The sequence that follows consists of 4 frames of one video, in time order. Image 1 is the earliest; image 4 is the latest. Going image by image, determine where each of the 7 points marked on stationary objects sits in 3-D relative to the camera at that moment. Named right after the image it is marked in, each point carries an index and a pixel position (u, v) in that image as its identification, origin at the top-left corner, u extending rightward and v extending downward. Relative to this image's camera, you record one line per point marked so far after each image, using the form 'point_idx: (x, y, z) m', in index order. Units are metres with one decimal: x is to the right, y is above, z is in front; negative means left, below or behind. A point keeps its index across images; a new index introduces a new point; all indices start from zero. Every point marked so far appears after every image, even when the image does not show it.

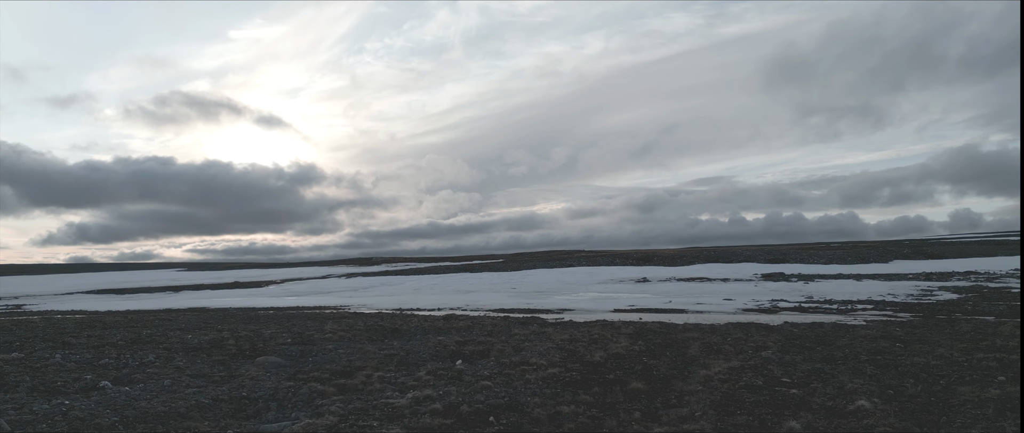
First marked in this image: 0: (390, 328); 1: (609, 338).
0: (-4.7, -4.2, +18.9) m
1: (+3.0, -3.8, +15.4) m
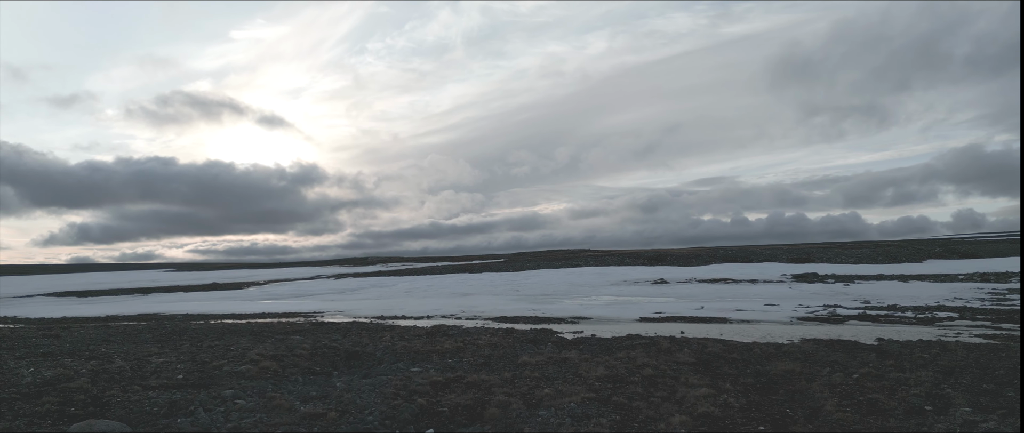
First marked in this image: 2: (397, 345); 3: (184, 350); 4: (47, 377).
0: (-4.5, -3.6, +13.5) m
1: (+3.2, -3.2, +10.0) m
2: (-3.3, -3.7, +14.3) m
3: (-8.3, -3.4, +12.6) m
4: (-9.4, -3.2, +10.2) m
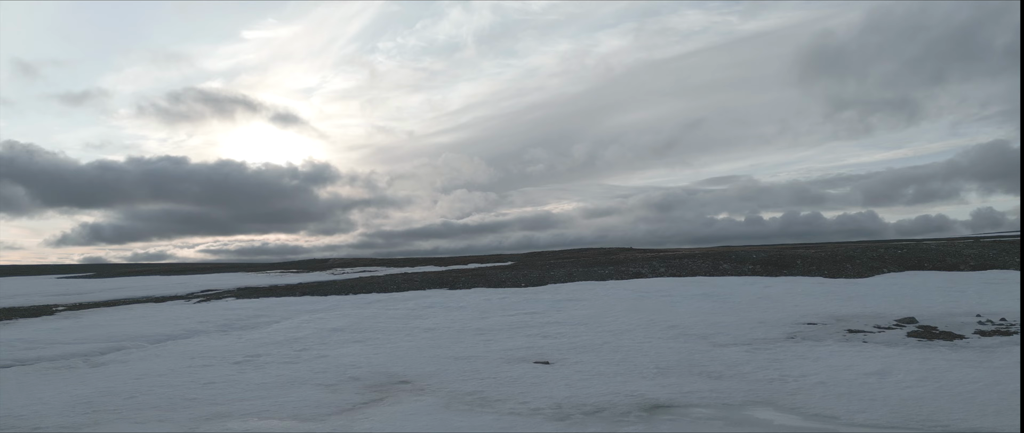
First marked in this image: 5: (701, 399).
0: (-4.7, -1.5, -17.3) m
1: (+2.9, -1.1, -21.0) m
2: (-3.4, -1.5, -16.5) m
3: (-8.5, -1.3, -18.0) m
4: (-9.7, -1.1, -20.5) m
5: (+4.6, -4.4, +11.9) m
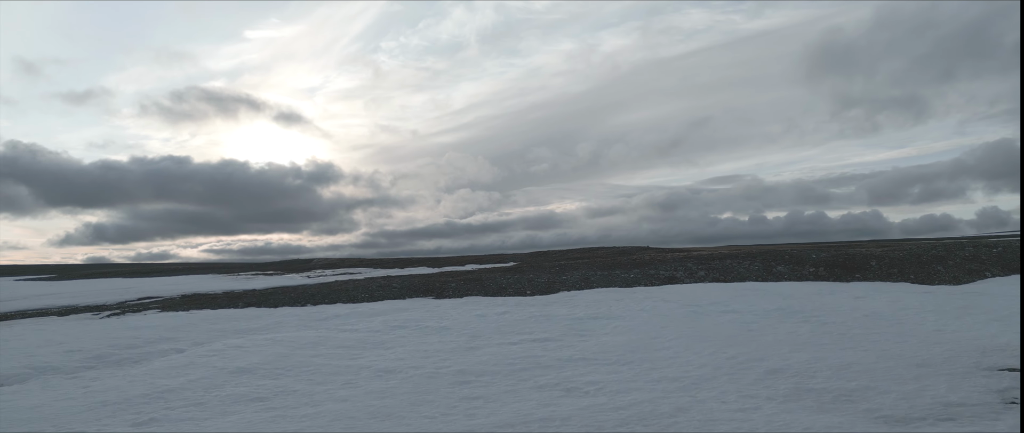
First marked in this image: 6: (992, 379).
0: (-4.9, -0.9, -25.6) m
1: (+2.7, -0.5, -29.4) m
2: (-3.6, -0.9, -24.9) m
3: (-8.7, -0.7, -26.4) m
4: (-9.9, -0.5, -28.8) m
5: (+4.6, -3.7, +3.5) m
6: (+11.6, -3.8, +12.0) m
